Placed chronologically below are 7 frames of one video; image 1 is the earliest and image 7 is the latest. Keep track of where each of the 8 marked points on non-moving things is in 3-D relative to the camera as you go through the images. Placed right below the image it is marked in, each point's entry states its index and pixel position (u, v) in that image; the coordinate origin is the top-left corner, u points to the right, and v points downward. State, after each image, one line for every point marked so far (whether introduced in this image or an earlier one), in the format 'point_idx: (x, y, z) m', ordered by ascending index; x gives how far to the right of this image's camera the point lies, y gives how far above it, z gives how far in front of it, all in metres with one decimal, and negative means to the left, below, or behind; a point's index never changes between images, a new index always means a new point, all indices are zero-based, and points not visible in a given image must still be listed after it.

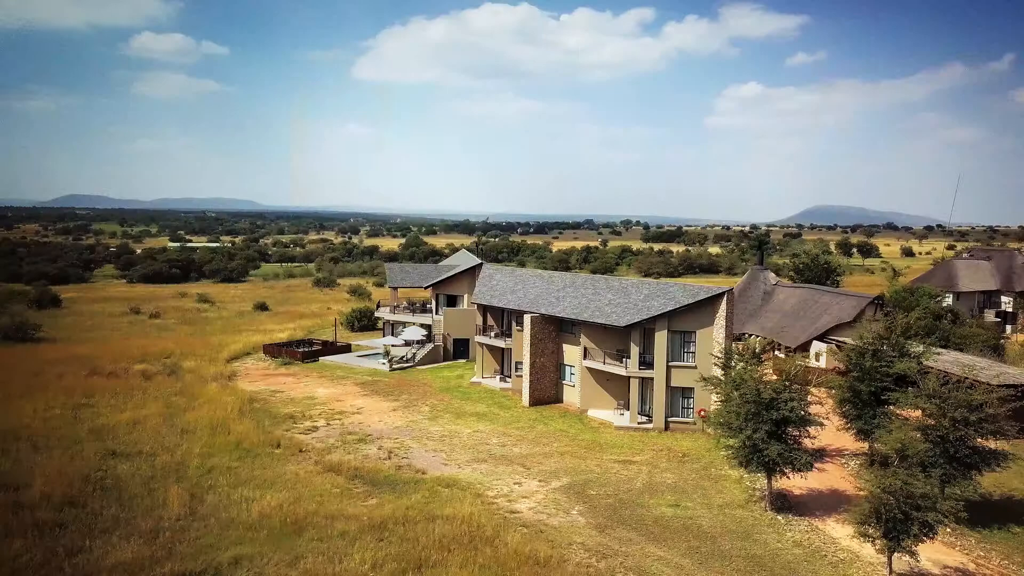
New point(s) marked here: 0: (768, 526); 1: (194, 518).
0: (+7.5, -6.9, +19.3) m
1: (-9.5, -6.9, +20.0) m
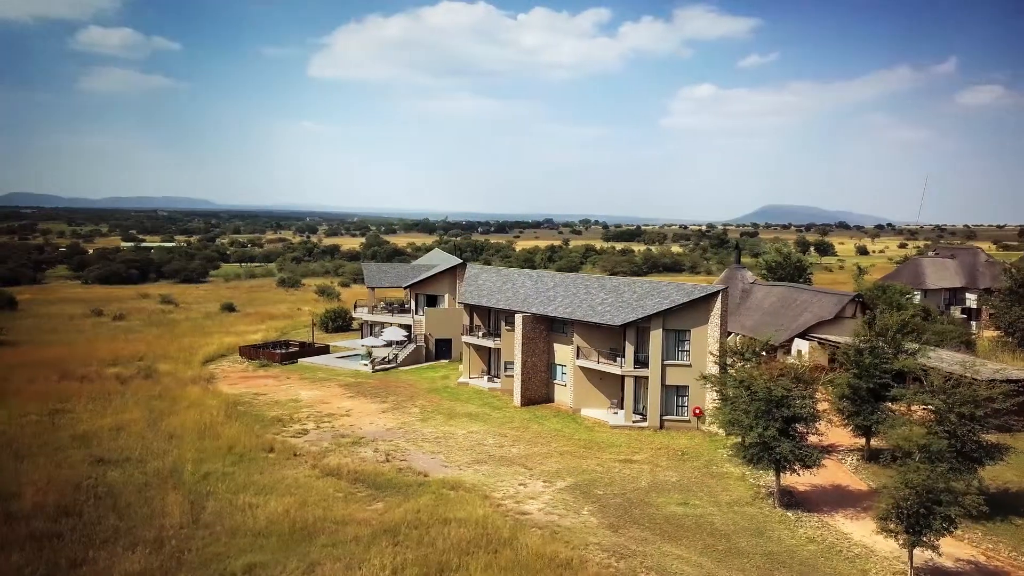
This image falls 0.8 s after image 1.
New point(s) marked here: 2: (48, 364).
0: (+7.8, -6.9, +19.4) m
1: (-9.2, -7.0, +19.4) m
2: (-14.0, -2.2, +19.5) m
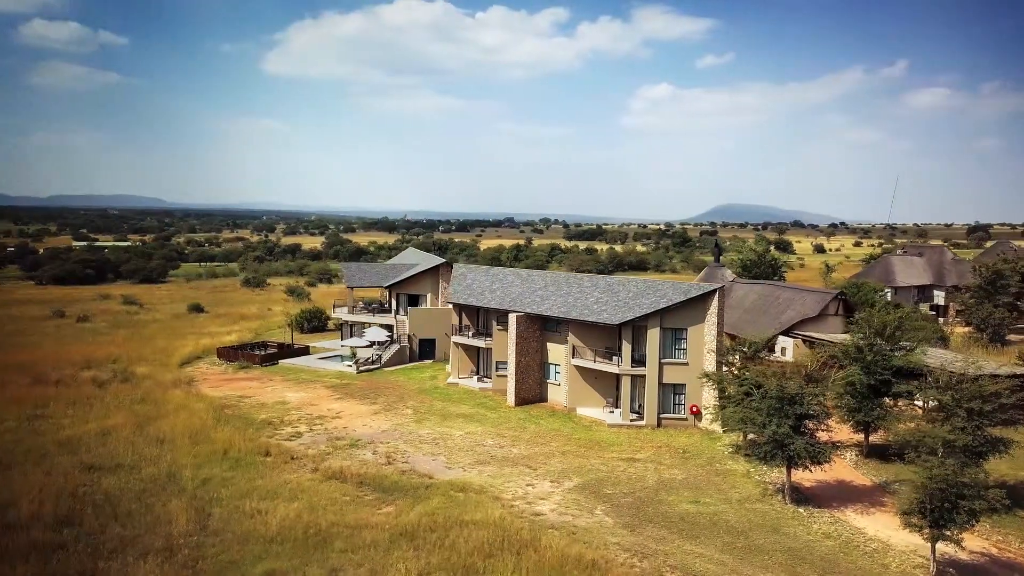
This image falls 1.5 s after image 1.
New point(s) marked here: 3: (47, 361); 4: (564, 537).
0: (+8.3, -6.9, +19.6) m
1: (-8.7, -7.0, +18.9) m
2: (-13.5, -2.3, +18.8) m
3: (-13.7, -2.2, +19.8) m
4: (+1.5, -6.9, +18.3) m
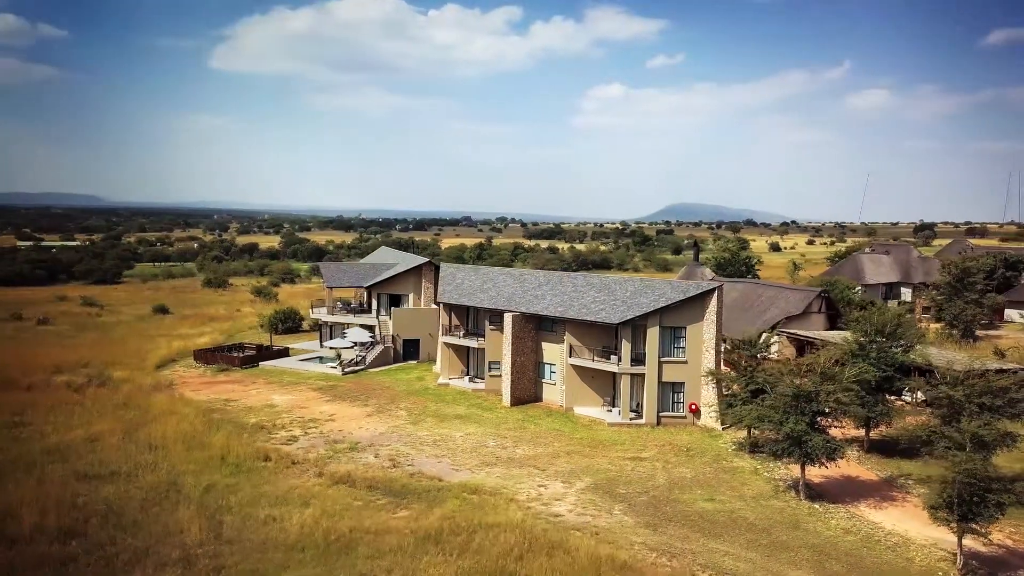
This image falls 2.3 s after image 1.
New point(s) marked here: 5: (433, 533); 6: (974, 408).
0: (+8.9, -6.8, +19.9) m
1: (-8.0, -7.0, +18.3) m
2: (-12.8, -2.4, +18.0) m
3: (-13.1, -2.3, +19.1) m
4: (+2.1, -6.9, +18.2) m
5: (-2.2, -6.8, +18.4) m
6: (+13.7, -3.6, +19.7) m
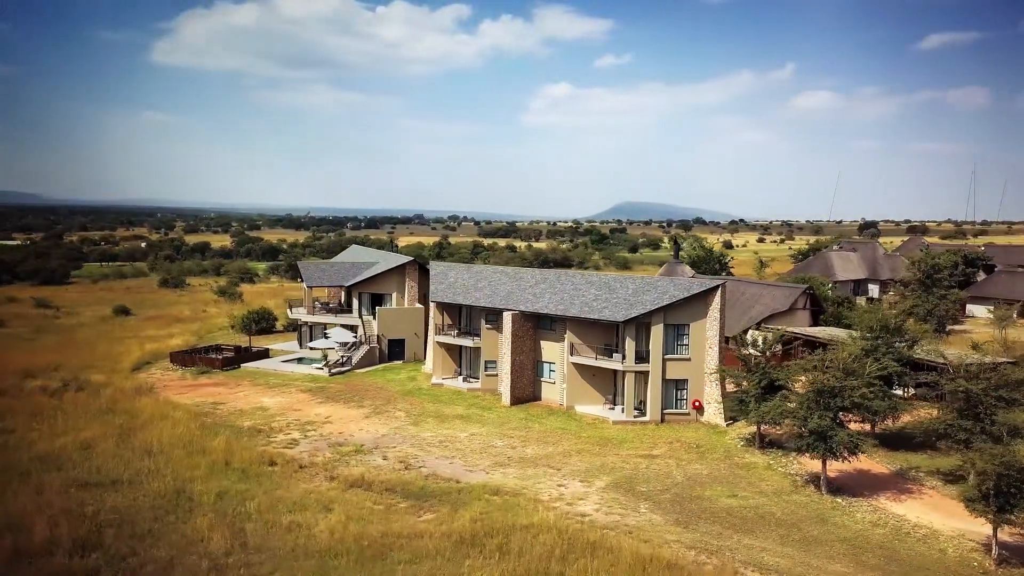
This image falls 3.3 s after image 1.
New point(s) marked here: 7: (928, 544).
0: (+9.8, -6.7, +20.1) m
1: (-7.0, -7.0, +17.8) m
2: (-11.9, -2.4, +17.3) m
3: (-12.2, -2.3, +18.3) m
4: (+3.1, -6.8, +18.2) m
5: (-1.2, -6.8, +18.1) m
6: (+14.6, -3.5, +20.2) m
7: (+10.9, -6.7, +17.3) m
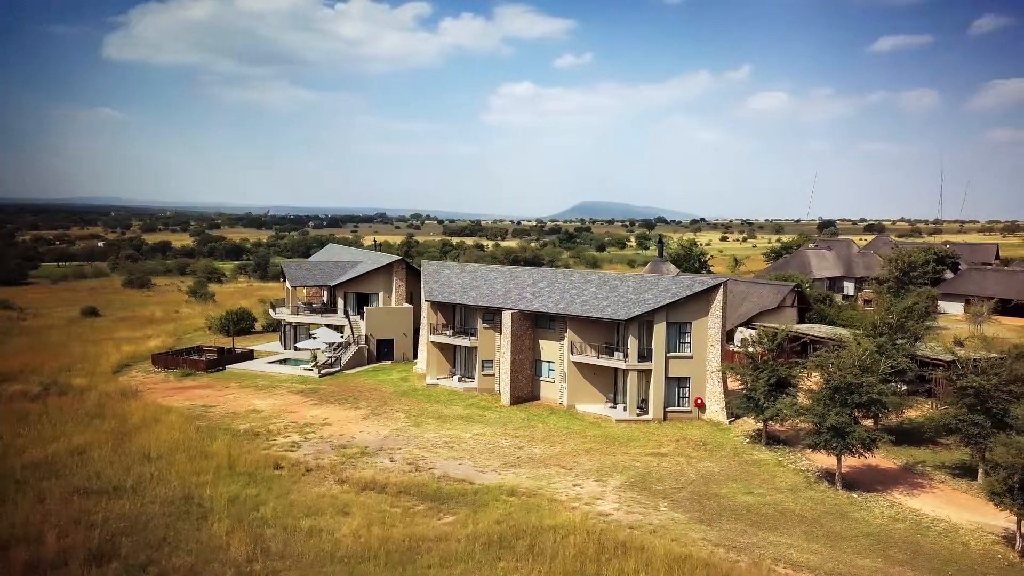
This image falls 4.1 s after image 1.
0: (+10.5, -6.7, +20.4) m
1: (-6.3, -7.1, +17.4) m
2: (-11.1, -2.5, +16.7) m
3: (-11.4, -2.3, +17.7) m
4: (+3.8, -6.8, +18.2) m
5: (-0.5, -6.8, +18.0) m
6: (+15.2, -3.4, +20.6) m
7: (+11.6, -6.7, +17.6) m
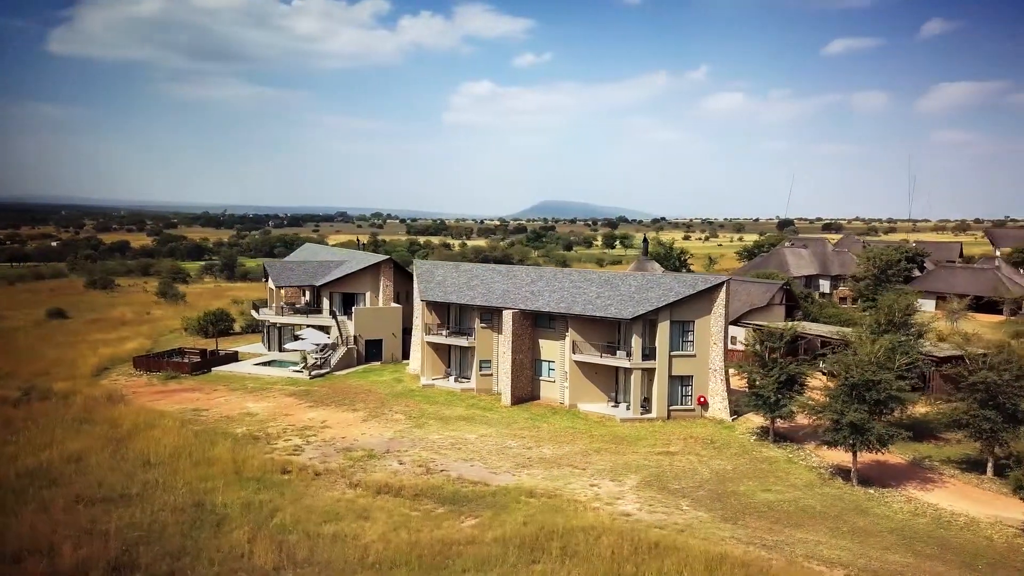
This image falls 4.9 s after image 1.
0: (+11.2, -6.6, +20.7) m
1: (-5.4, -7.1, +17.1) m
2: (-10.3, -2.5, +16.2) m
3: (-10.6, -2.4, +17.2) m
4: (+4.6, -6.8, +18.2) m
5: (+0.4, -6.8, +17.9) m
6: (+15.9, -3.3, +21.1) m
7: (+12.5, -6.6, +18.0) m
